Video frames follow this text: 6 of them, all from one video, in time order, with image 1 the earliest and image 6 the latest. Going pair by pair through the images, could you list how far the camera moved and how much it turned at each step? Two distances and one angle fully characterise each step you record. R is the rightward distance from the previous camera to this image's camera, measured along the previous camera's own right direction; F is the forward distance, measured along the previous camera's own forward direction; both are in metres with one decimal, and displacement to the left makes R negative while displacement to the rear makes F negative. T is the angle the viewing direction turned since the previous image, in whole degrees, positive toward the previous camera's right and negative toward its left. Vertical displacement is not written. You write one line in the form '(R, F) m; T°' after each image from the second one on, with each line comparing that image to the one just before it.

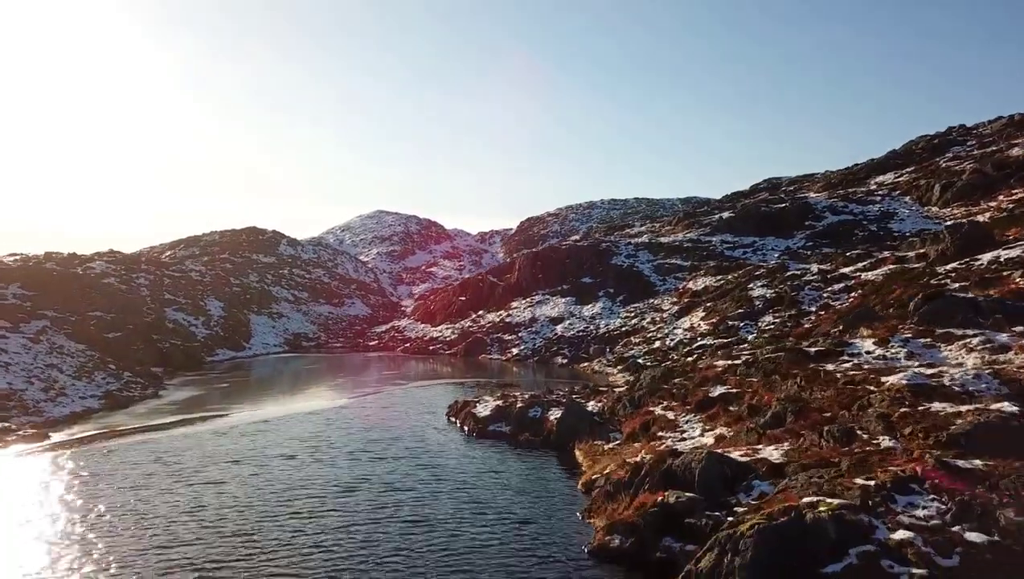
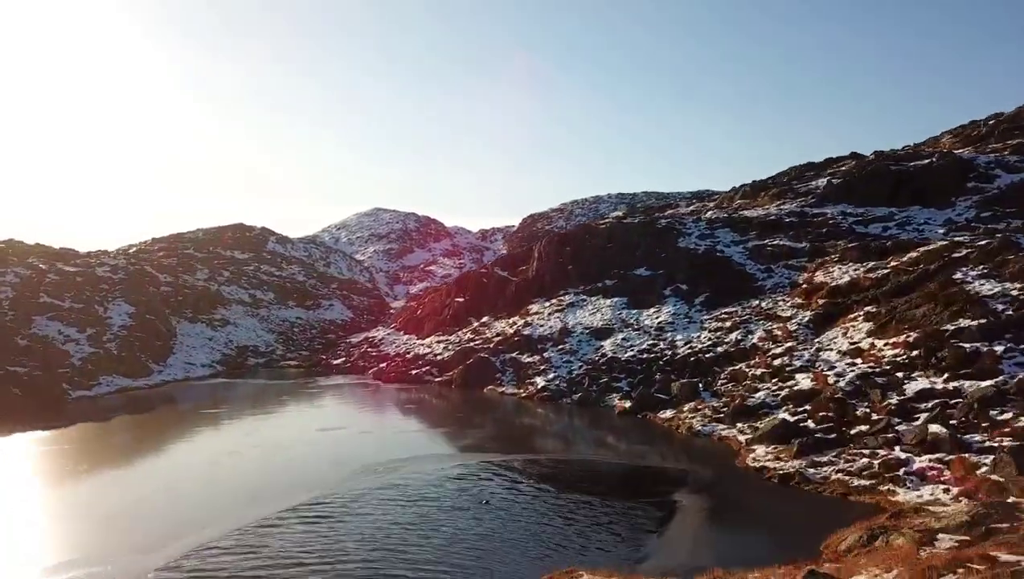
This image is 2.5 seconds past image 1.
(-0.7, +21.9) m; 0°
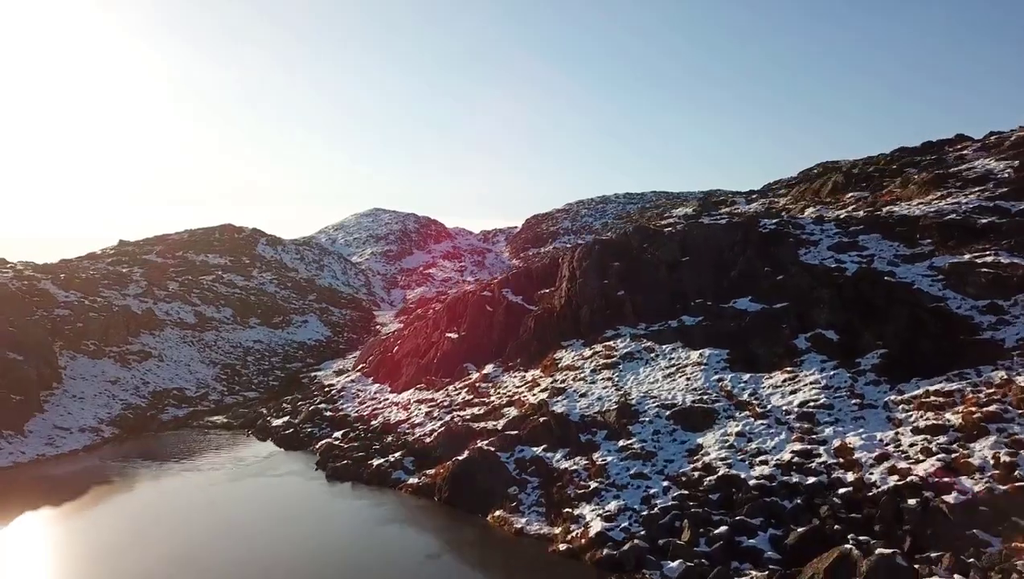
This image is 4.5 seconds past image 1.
(-0.5, +18.0) m; 0°
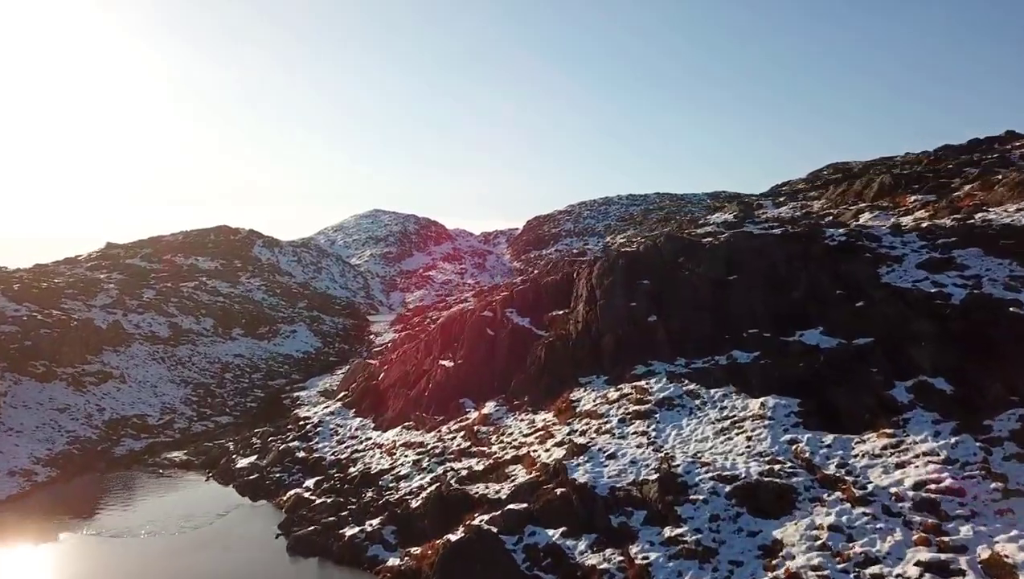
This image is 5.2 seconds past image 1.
(-0.1, +6.1) m; 0°
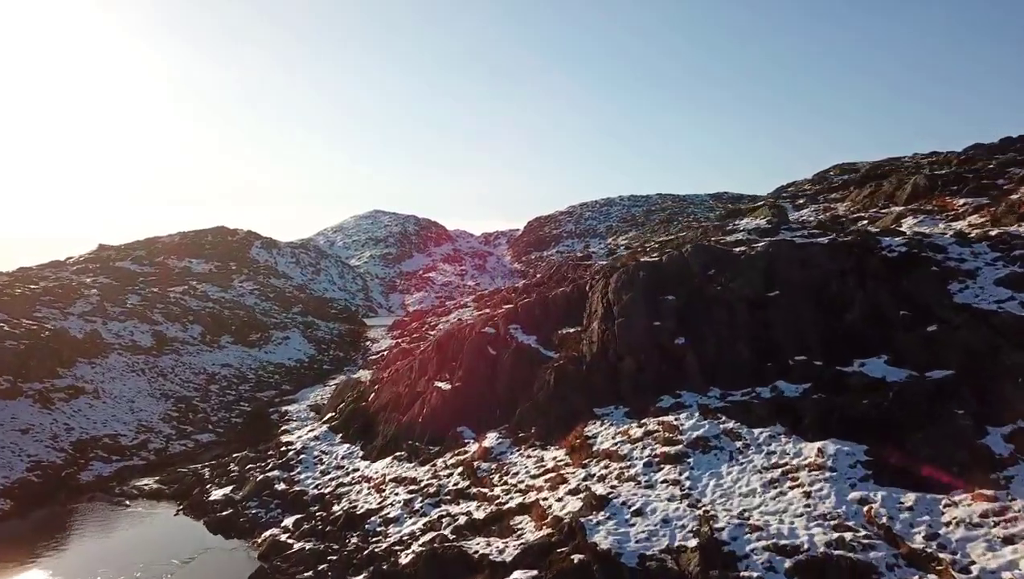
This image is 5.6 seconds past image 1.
(-0.1, +3.6) m; 0°
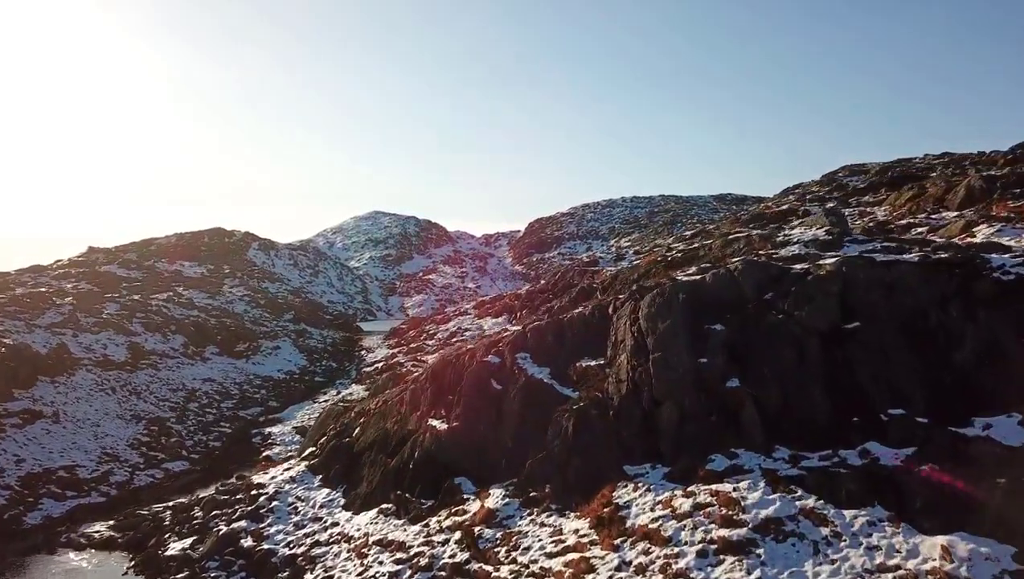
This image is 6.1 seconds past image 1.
(-0.2, +4.7) m; 0°
